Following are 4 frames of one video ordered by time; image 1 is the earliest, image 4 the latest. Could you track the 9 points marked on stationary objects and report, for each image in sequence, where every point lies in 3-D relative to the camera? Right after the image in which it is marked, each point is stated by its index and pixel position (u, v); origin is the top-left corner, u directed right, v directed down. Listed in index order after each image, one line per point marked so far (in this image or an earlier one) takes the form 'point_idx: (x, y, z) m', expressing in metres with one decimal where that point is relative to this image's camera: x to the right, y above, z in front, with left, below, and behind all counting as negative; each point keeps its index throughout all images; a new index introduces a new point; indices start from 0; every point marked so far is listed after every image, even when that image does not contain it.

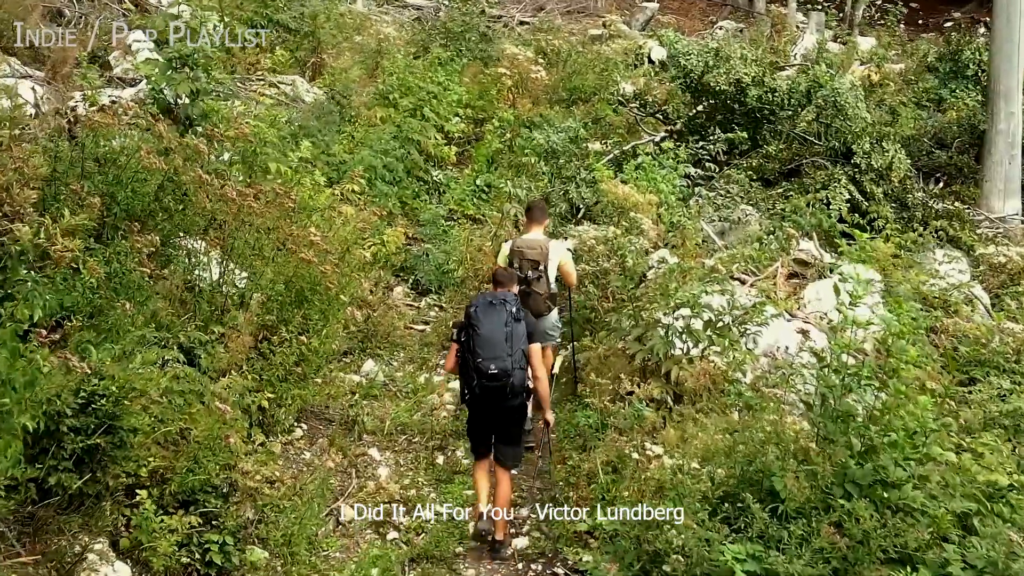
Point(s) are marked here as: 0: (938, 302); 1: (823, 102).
0: (+3.8, -0.1, +7.1) m
1: (+3.3, +2.0, +8.5) m
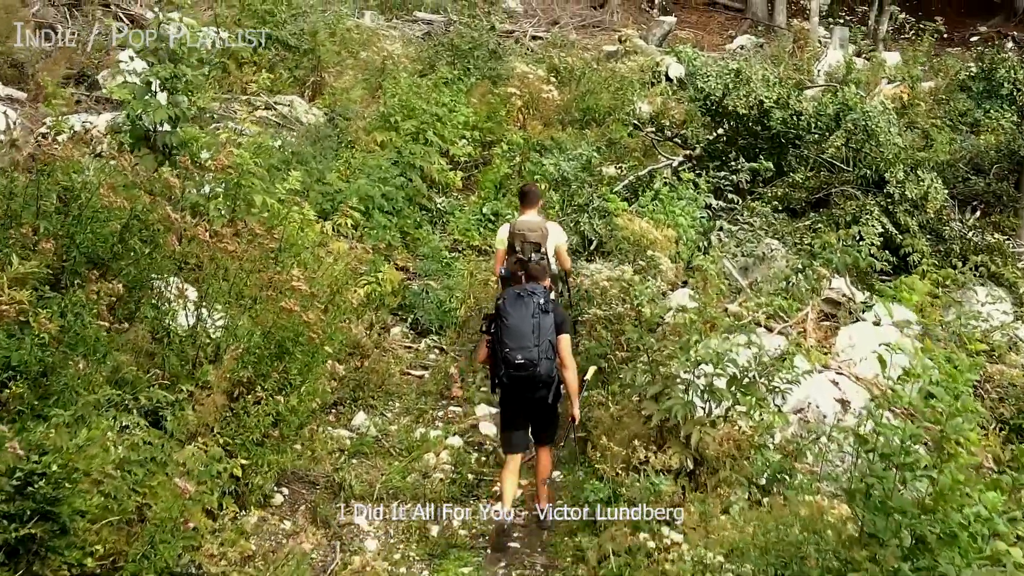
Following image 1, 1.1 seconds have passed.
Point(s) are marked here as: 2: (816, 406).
0: (+3.8, -0.5, +6.5) m
1: (+3.4, +1.6, +7.9) m
2: (+1.9, -0.8, +5.1) m
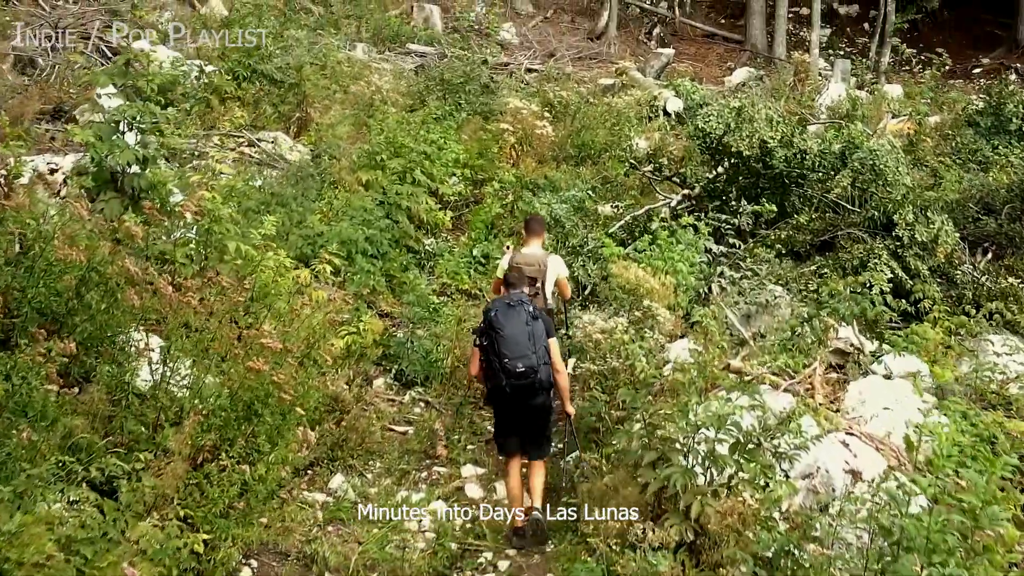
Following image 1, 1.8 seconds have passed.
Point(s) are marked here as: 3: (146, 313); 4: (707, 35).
0: (+3.7, -0.9, +6.1) m
1: (+3.3, +1.2, +7.6) m
2: (+1.9, -1.1, +4.7) m
3: (-2.1, -0.1, +4.6) m
4: (+4.5, +5.9, +18.5) m
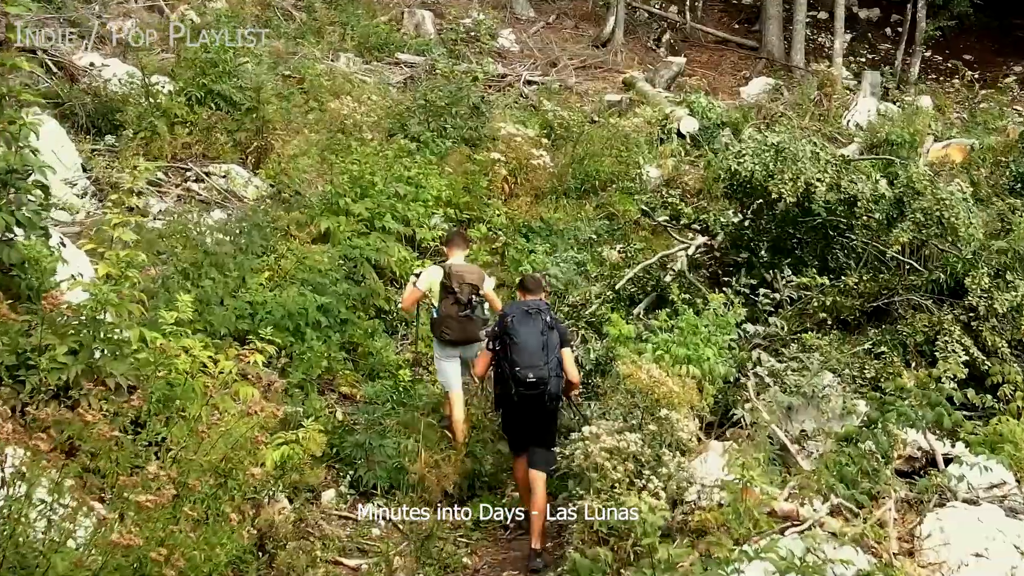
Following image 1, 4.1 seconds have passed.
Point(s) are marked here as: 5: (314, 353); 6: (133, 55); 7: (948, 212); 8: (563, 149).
0: (+3.6, -1.5, +4.8) m
1: (+3.2, +0.6, +6.3) m
2: (+1.8, -1.7, +3.5) m
3: (-2.2, -0.7, +3.3) m
4: (+4.5, +5.3, +17.3) m
5: (-1.3, -0.4, +5.4) m
6: (-4.8, +2.9, +10.1) m
7: (+3.4, +0.6, +6.3) m
8: (+0.6, +1.5, +8.8) m
